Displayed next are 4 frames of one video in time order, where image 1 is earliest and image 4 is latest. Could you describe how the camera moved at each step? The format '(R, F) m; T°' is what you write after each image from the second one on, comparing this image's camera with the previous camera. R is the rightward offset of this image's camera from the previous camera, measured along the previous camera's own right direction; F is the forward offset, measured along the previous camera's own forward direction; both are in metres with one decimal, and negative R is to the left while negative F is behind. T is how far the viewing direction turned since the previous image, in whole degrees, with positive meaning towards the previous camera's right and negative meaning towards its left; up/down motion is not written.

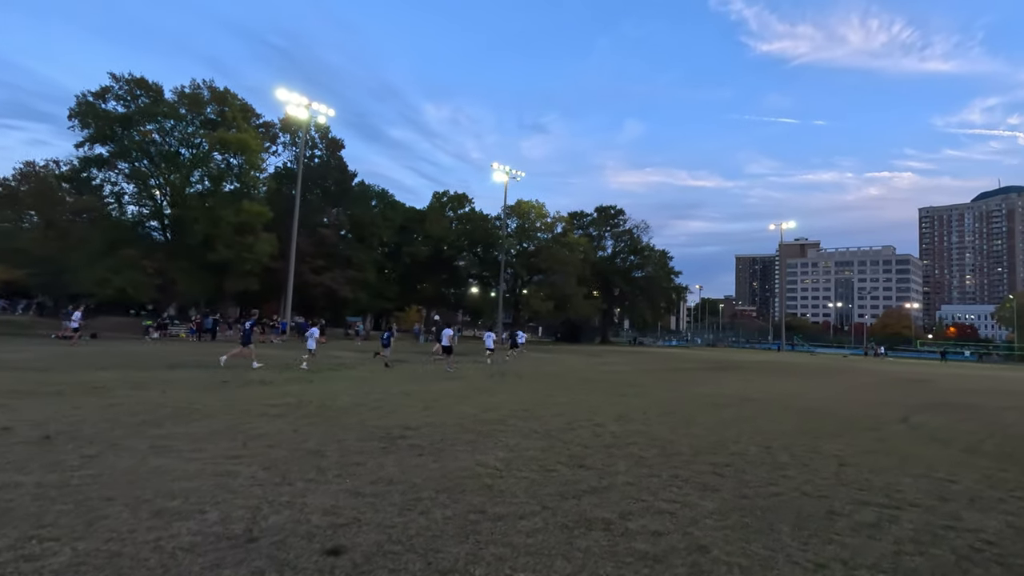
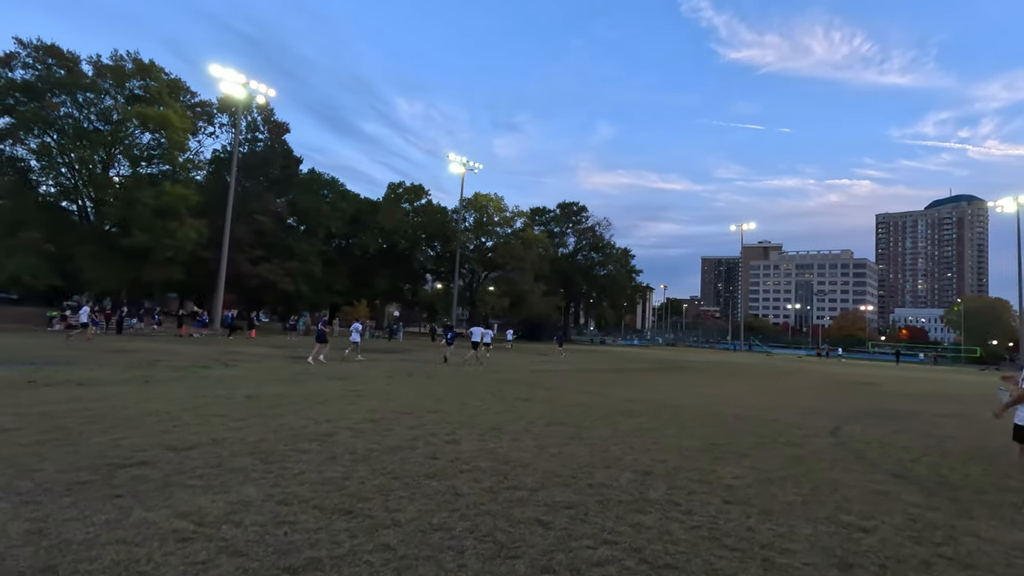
(+2.2, +2.2) m; +3°
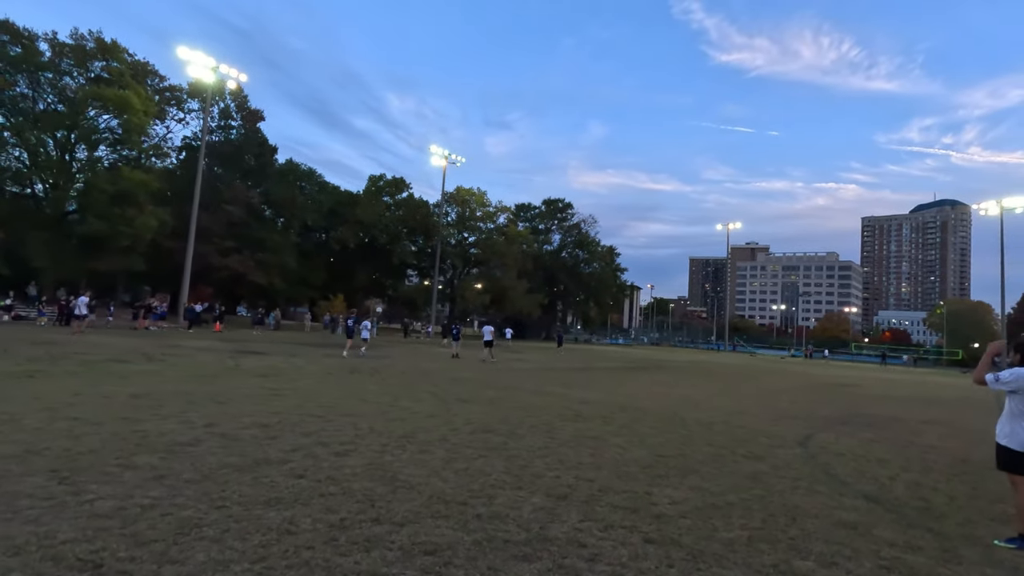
(+1.1, +1.4) m; +1°
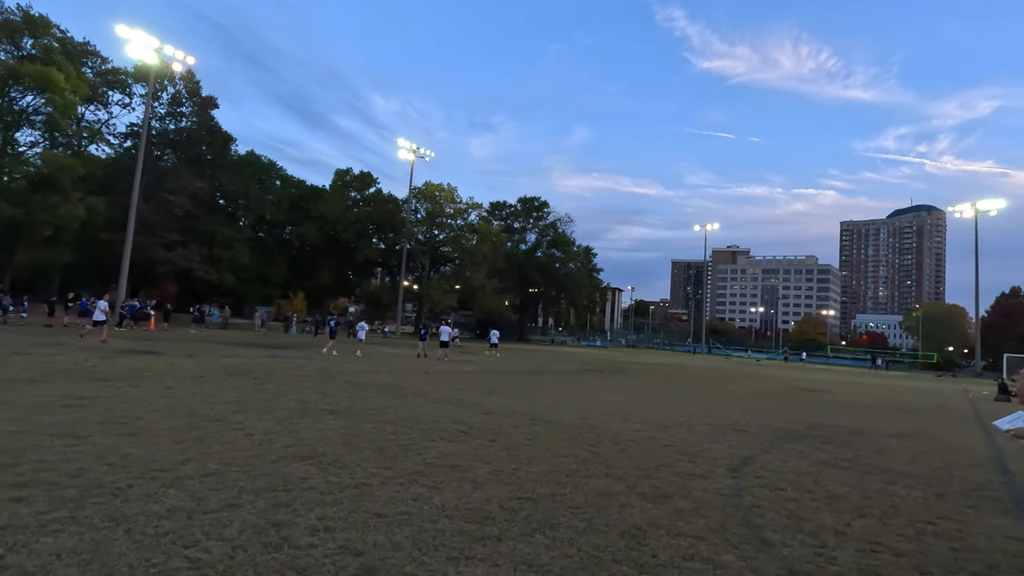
(+2.0, +2.4) m; +2°
